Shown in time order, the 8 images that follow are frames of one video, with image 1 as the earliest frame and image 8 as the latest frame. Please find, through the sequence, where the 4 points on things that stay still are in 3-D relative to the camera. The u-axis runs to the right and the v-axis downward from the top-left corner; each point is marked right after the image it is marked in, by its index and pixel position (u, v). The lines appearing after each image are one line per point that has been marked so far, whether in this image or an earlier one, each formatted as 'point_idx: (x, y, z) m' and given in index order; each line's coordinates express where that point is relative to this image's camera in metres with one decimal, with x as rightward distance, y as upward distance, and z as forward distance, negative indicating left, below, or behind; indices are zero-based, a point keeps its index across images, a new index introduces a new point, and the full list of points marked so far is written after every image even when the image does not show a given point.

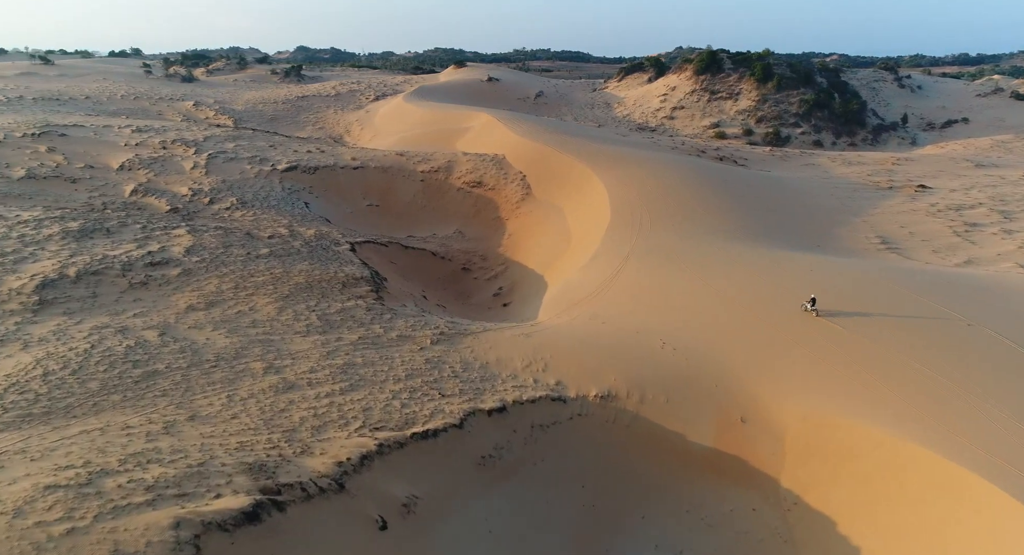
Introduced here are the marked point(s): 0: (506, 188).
0: (-0.1, +1.7, +12.7) m
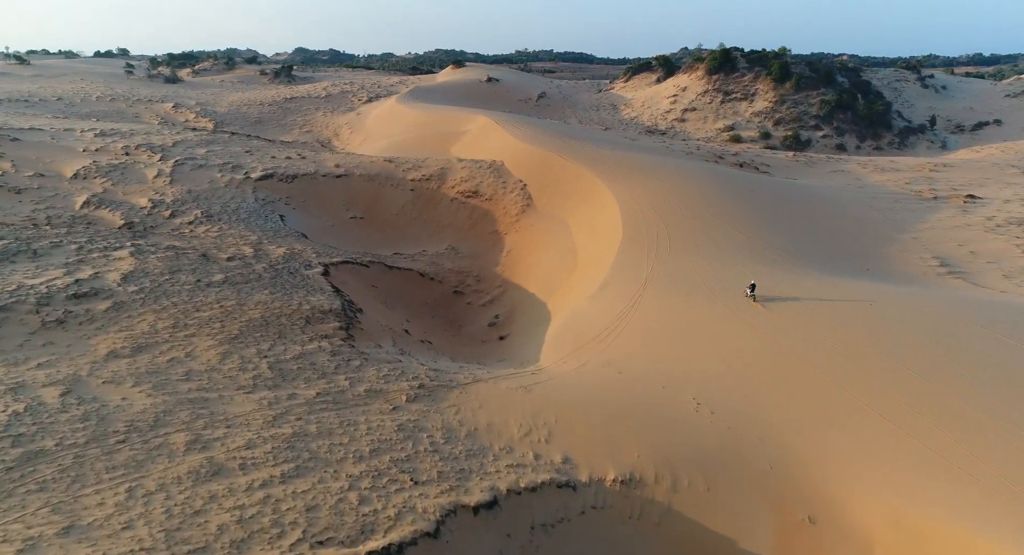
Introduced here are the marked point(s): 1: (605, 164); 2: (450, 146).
0: (-0.1, +1.4, +11.4) m
1: (+1.7, +2.1, +12.1) m
2: (-1.4, +2.9, +14.7) m
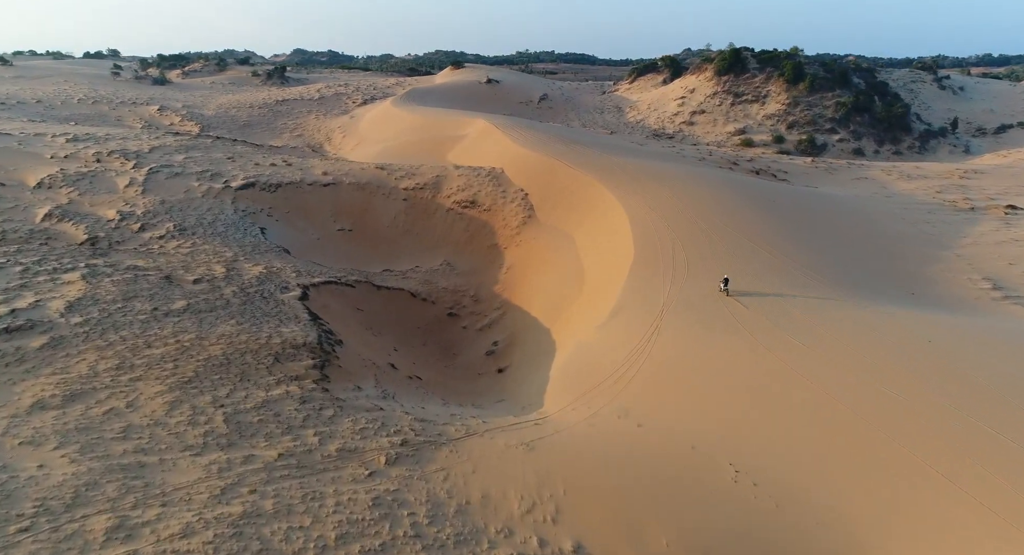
0: (-0.1, +1.1, +10.6) m
1: (+1.7, +1.8, +11.3) m
2: (-1.4, +2.6, +13.9) m
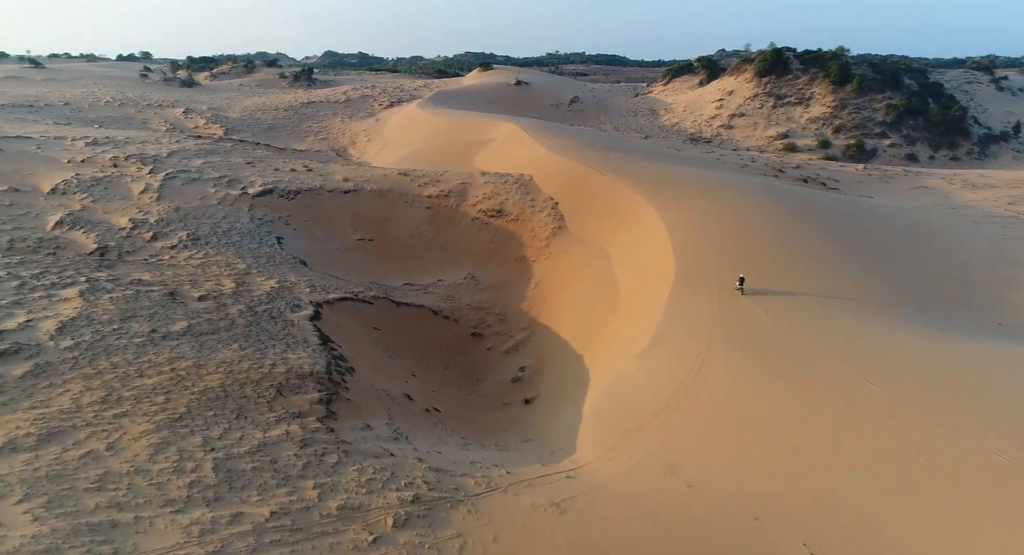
0: (+0.3, +0.9, +10.0) m
1: (+2.2, +1.6, +10.6) m
2: (-0.8, +2.4, +13.3) m
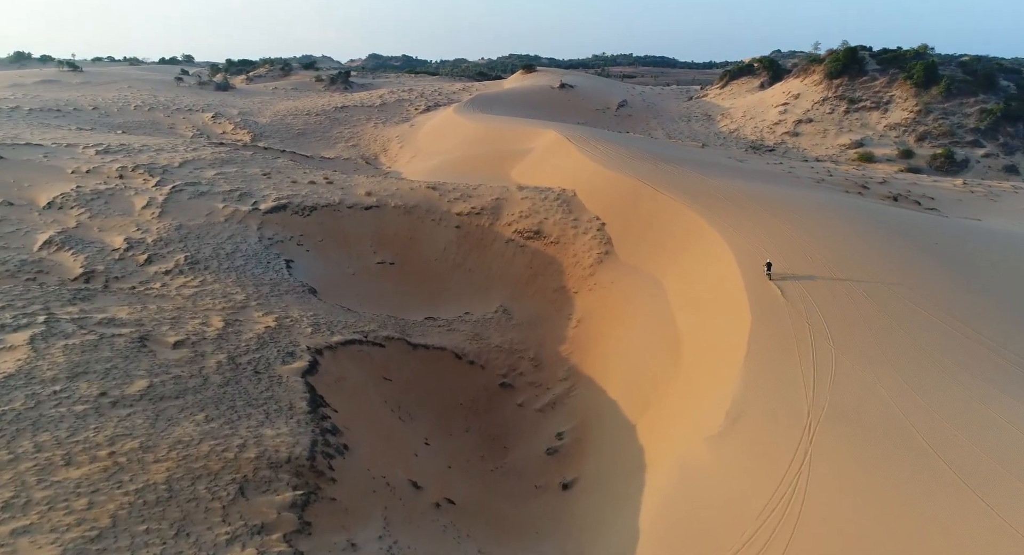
0: (+0.9, +0.5, +8.7) m
1: (+2.8, +1.1, +9.2) m
2: (0.0, +2.0, +12.1) m
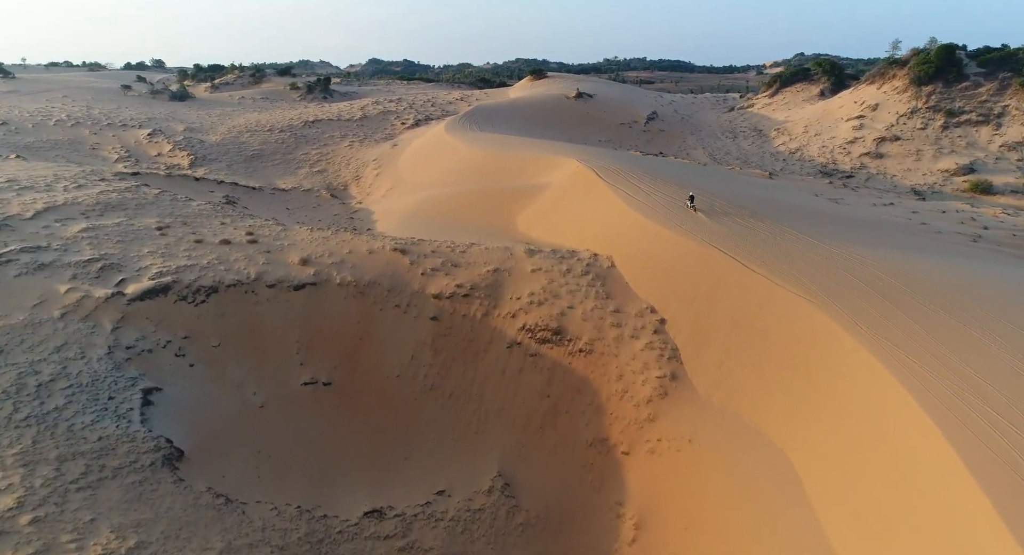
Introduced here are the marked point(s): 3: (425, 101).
0: (+0.9, -0.6, +5.3) m
1: (+2.8, 0.0, +5.8) m
2: (+0.1, +0.9, +8.8) m
3: (-2.4, +4.9, +18.3) m
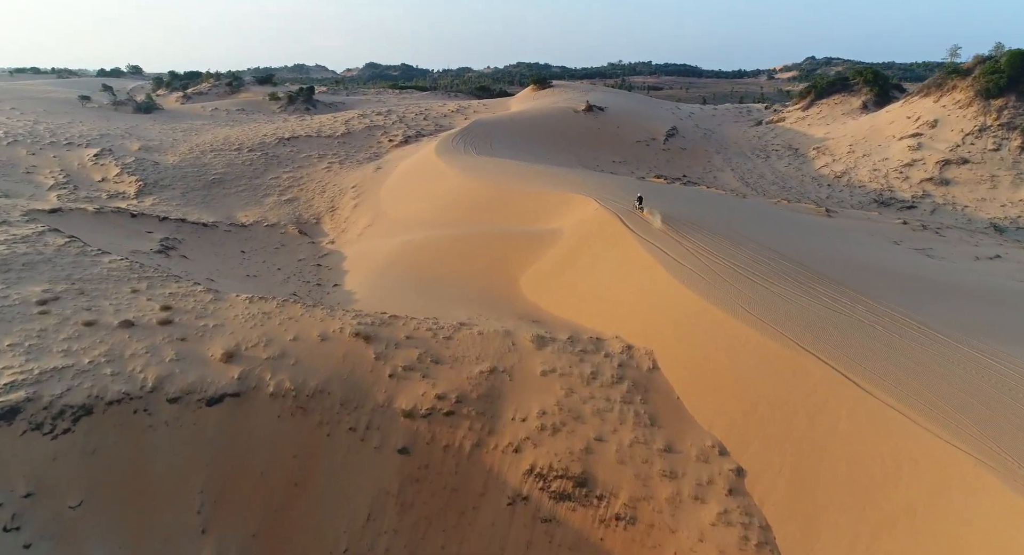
0: (+0.9, -1.4, +3.4) m
1: (+2.8, -0.7, +3.9) m
2: (+0.1, +0.1, +6.9) m
3: (-2.3, +4.1, +16.4) m
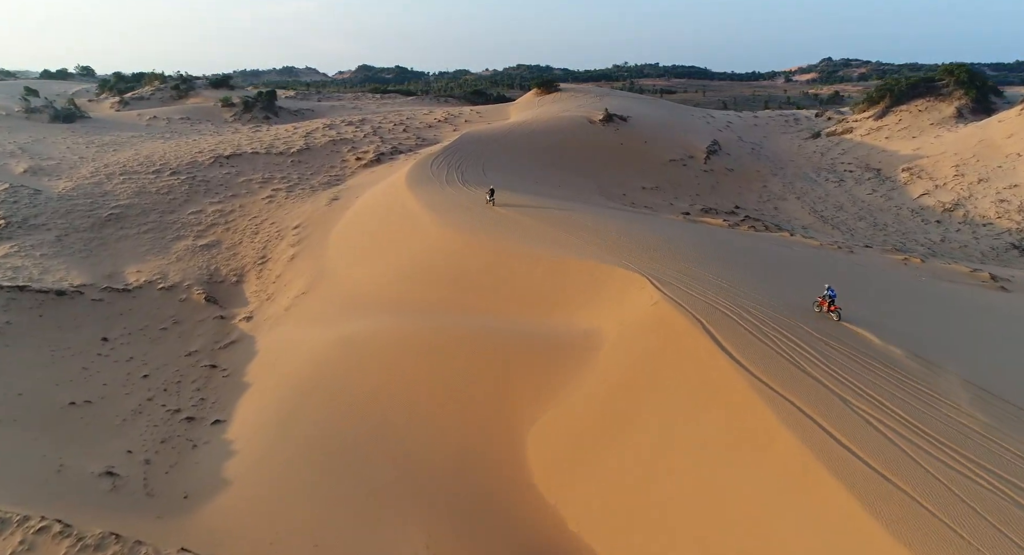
0: (+0.9, -2.3, +0.3) m
1: (+2.8, -1.6, +0.8) m
2: (+0.1, -0.8, +3.8) m
3: (-2.3, +3.1, +13.4) m
